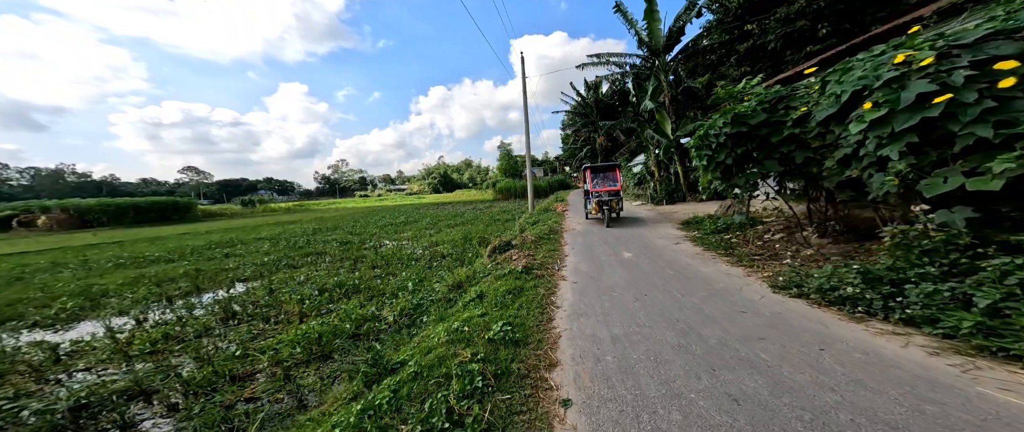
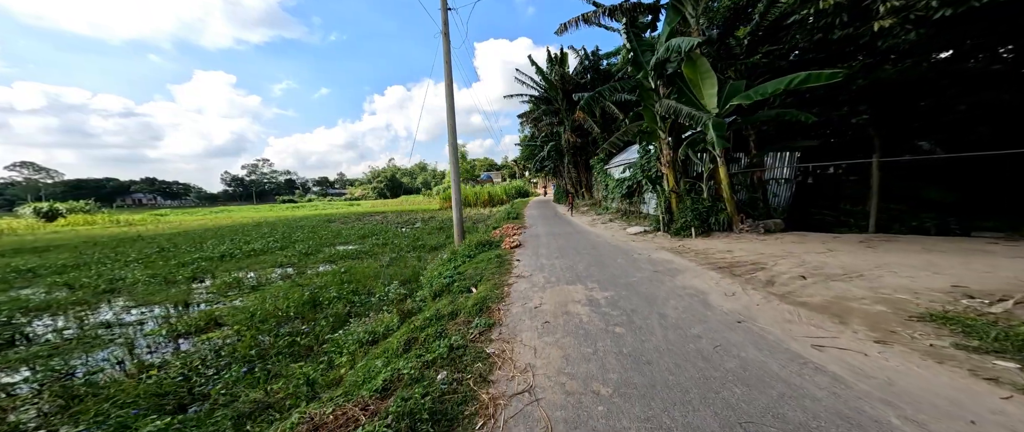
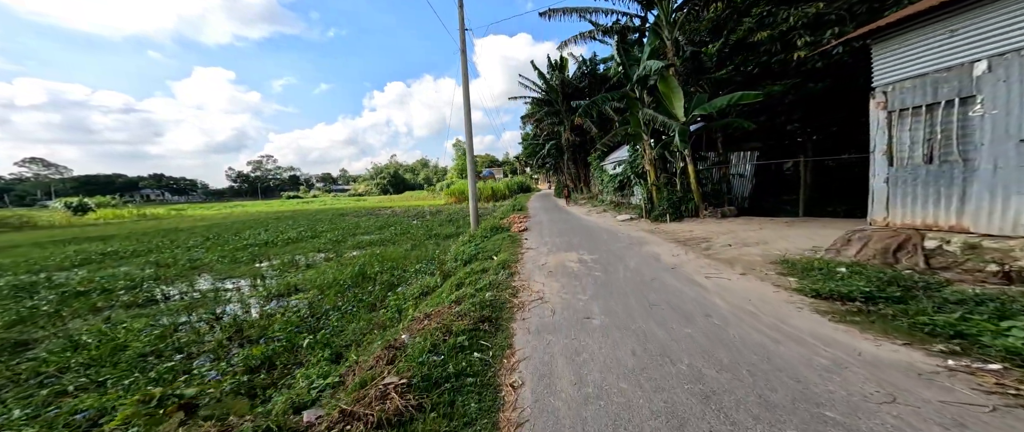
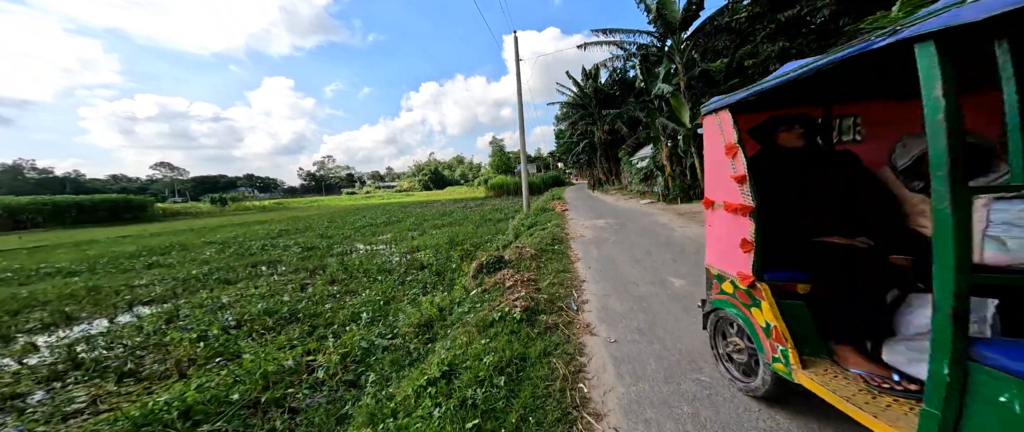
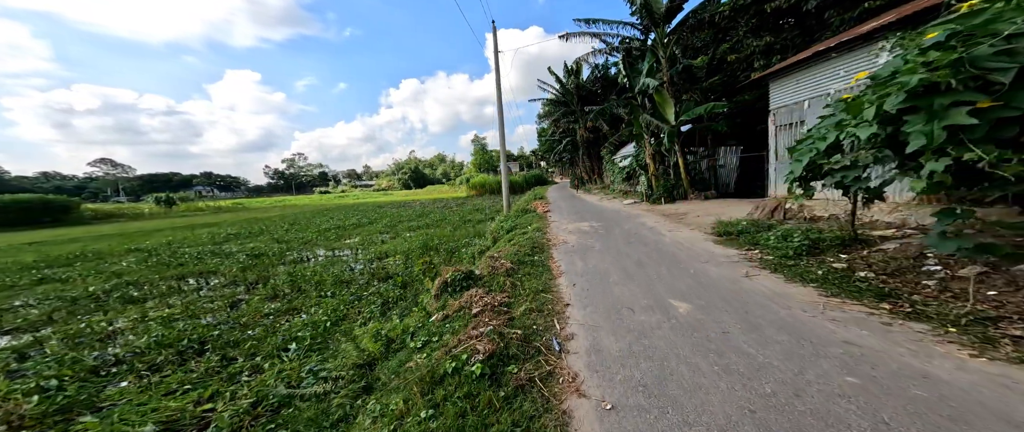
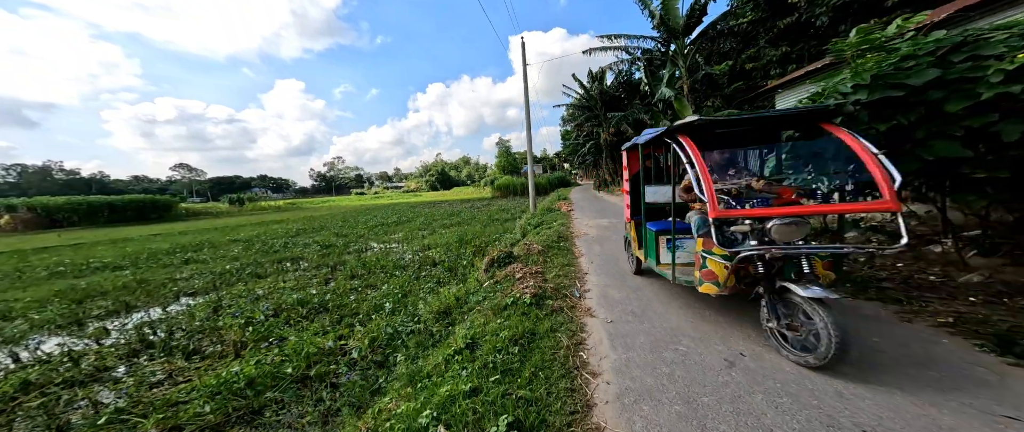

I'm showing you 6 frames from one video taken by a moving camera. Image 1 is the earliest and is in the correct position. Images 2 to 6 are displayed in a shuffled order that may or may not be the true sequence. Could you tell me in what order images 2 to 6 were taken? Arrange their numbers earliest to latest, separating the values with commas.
6, 4, 5, 3, 2
